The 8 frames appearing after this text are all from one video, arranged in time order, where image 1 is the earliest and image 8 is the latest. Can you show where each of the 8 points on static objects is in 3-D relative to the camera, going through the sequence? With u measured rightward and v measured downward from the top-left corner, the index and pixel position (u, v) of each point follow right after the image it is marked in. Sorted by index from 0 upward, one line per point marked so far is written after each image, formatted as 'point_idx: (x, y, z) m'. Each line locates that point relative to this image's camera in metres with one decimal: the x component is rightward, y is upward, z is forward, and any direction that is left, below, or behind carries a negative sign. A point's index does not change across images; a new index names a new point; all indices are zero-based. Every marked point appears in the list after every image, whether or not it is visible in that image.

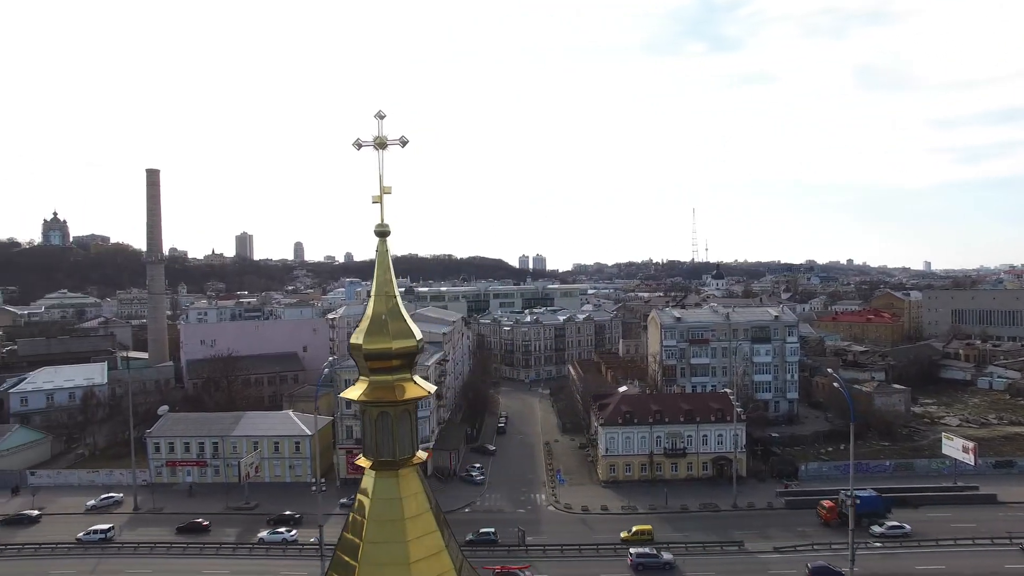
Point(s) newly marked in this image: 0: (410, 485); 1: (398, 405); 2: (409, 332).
0: (-0.7, -1.3, +4.5) m
1: (-0.8, -0.8, +4.5) m
2: (-0.7, -0.3, +4.5) m
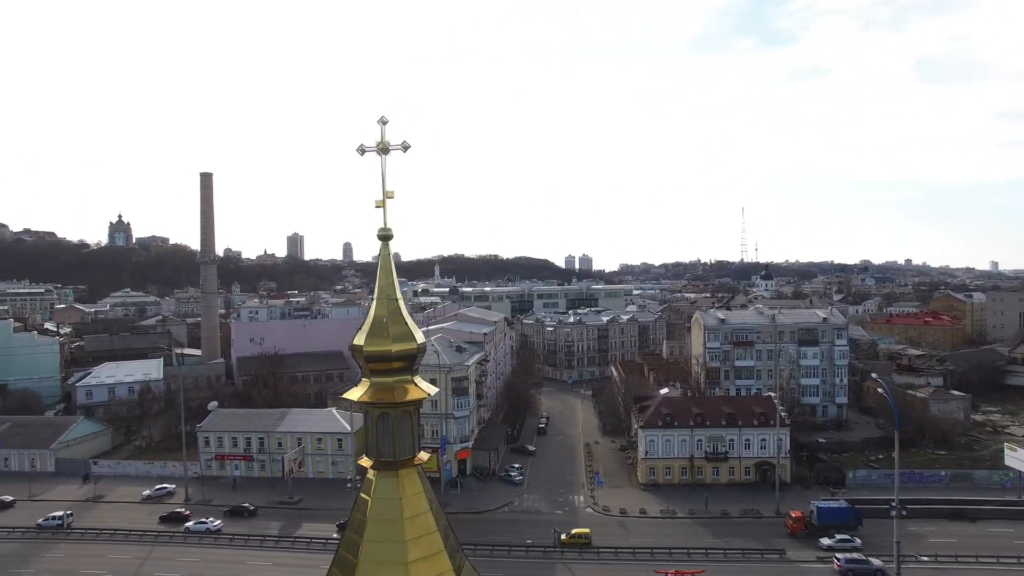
0: (-0.7, -1.3, +4.5) m
1: (-0.8, -0.8, +4.6) m
2: (-0.7, -0.3, +4.5) m
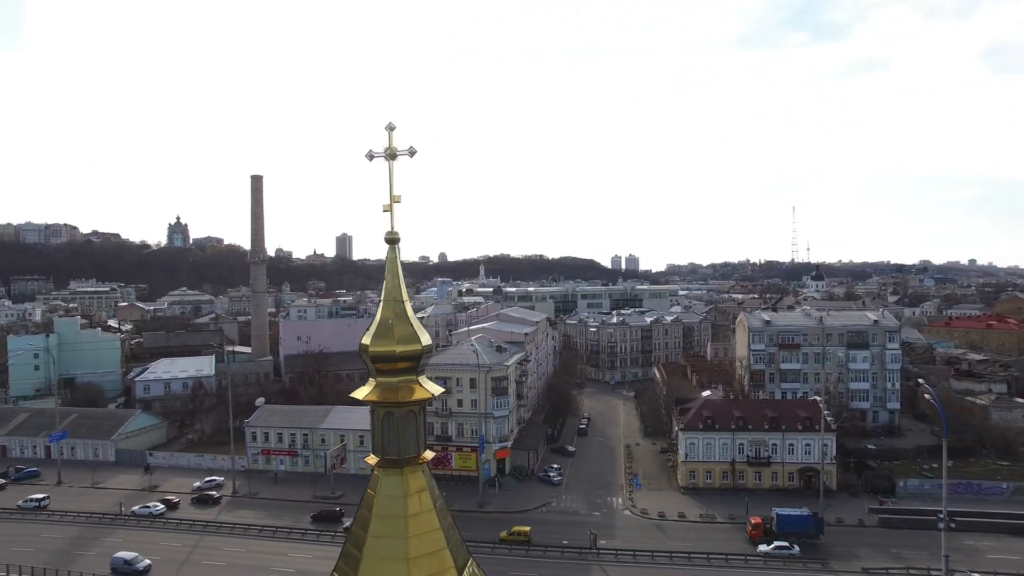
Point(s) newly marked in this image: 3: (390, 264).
0: (-0.7, -1.3, +4.7) m
1: (-0.7, -0.8, +4.7) m
2: (-0.7, -0.3, +4.6) m
3: (-0.8, +0.2, +4.6) m
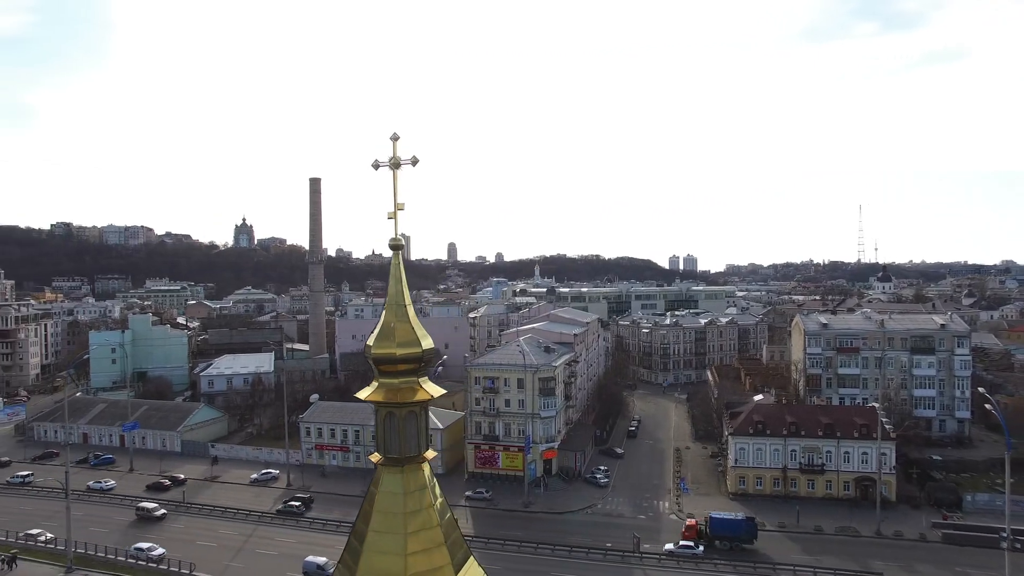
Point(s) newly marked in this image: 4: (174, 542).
0: (-0.7, -1.4, +4.8) m
1: (-0.8, -0.8, +4.8) m
2: (-0.7, -0.4, +4.8) m
3: (-0.8, +0.1, +4.7) m
4: (-9.7, -7.3, +19.4) m
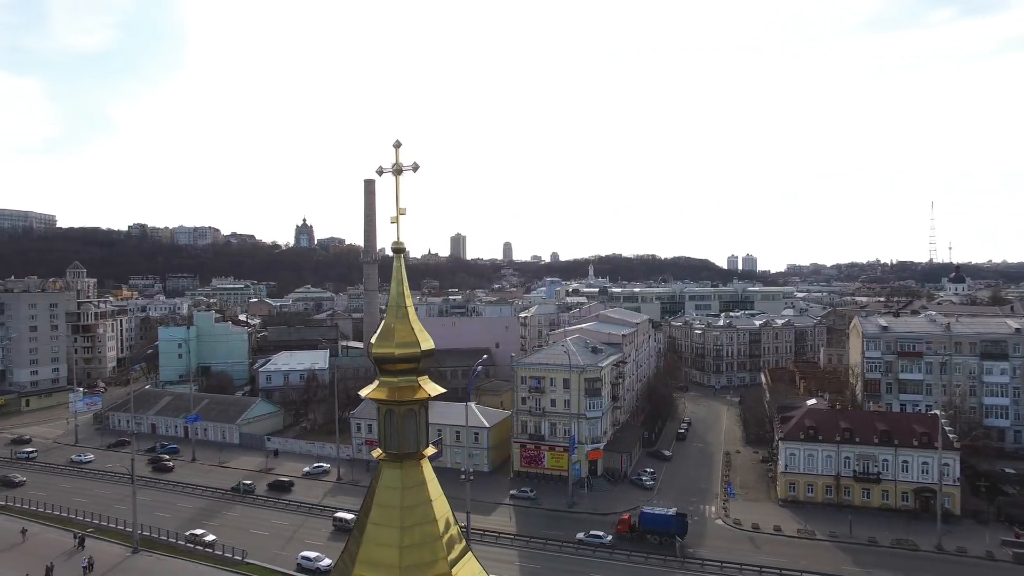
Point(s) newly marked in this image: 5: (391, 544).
0: (-0.7, -1.4, +5.0) m
1: (-0.8, -0.9, +5.0) m
2: (-0.7, -0.4, +4.9) m
3: (-0.9, +0.1, +4.9) m
4: (-8.5, -7.3, +20.3) m
5: (-0.8, -1.8, +4.7) m
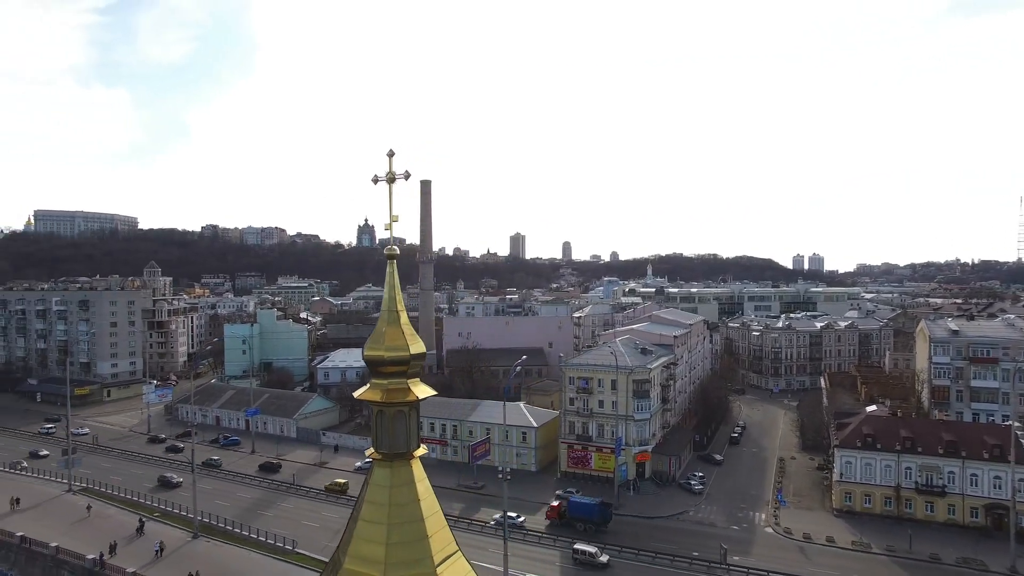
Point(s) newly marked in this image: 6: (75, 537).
0: (-0.8, -1.4, +5.1) m
1: (-0.9, -0.9, +5.2) m
2: (-0.8, -0.4, +5.1) m
3: (-1.0, +0.1, +5.1) m
4: (-7.2, -7.2, +21.1) m
5: (-1.0, -1.8, +4.9) m
6: (-12.6, -7.1, +19.4) m
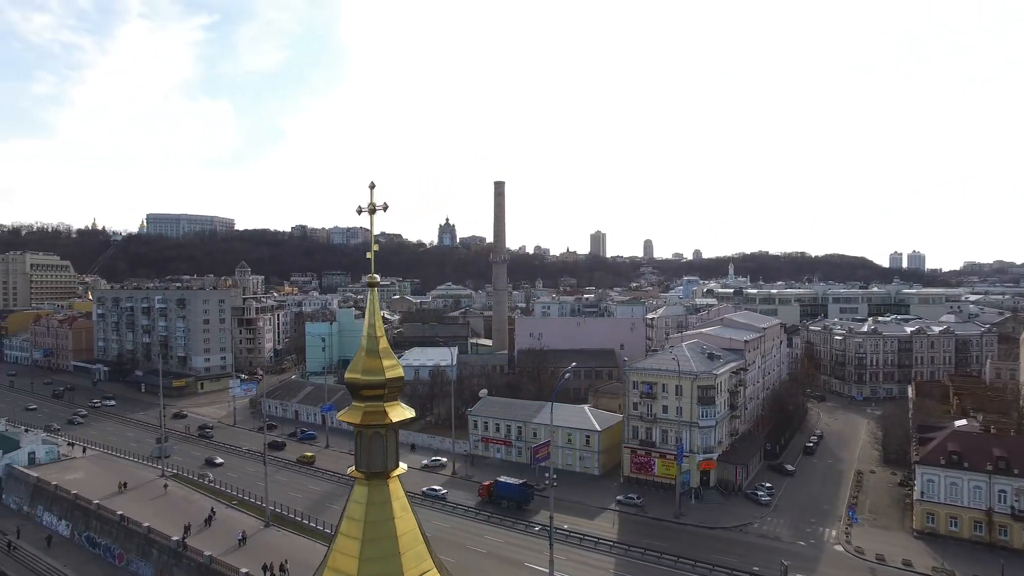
0: (-1.1, -1.6, +5.4) m
1: (-1.1, -1.1, +5.4) m
2: (-1.0, -0.6, +5.3) m
3: (-1.2, -0.1, +5.3) m
4: (-5.4, -7.4, +22.0) m
5: (-1.2, -2.0, +5.2) m
6: (-11.0, -7.2, +21.1) m
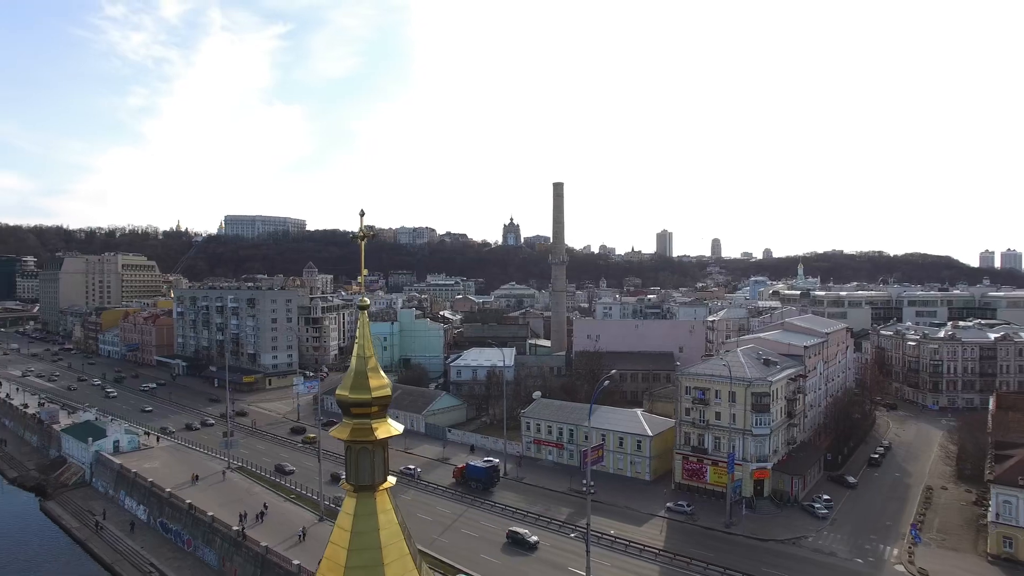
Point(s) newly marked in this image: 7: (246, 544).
0: (-1.2, -1.8, +5.6) m
1: (-1.3, -1.3, +5.7) m
2: (-1.2, -0.8, +5.6) m
3: (-1.3, -0.3, +5.6) m
4: (-3.8, -7.5, +22.7) m
5: (-1.4, -2.2, +5.4) m
6: (-9.5, -7.3, +22.3) m
7: (-7.7, -7.4, +19.6) m
